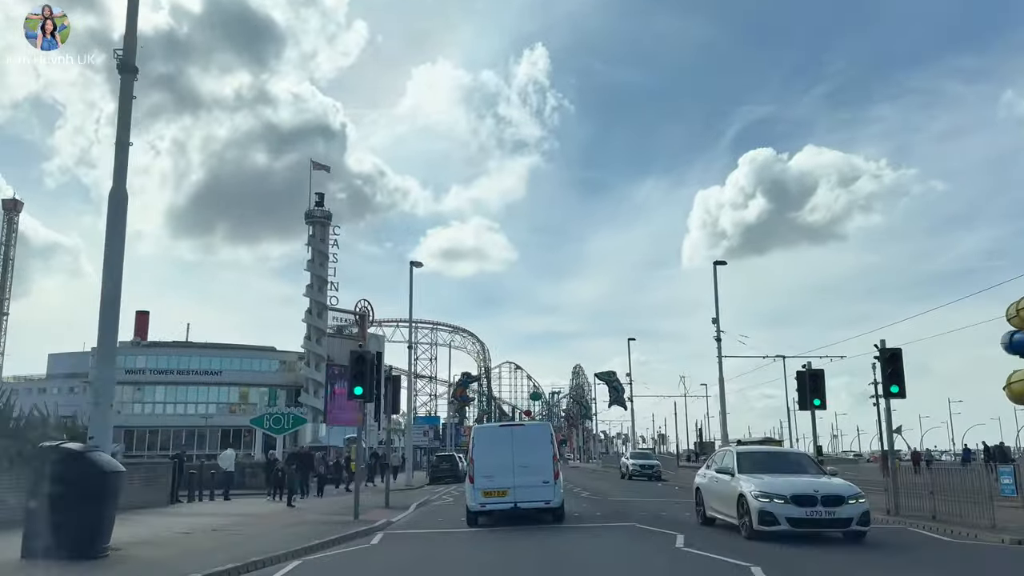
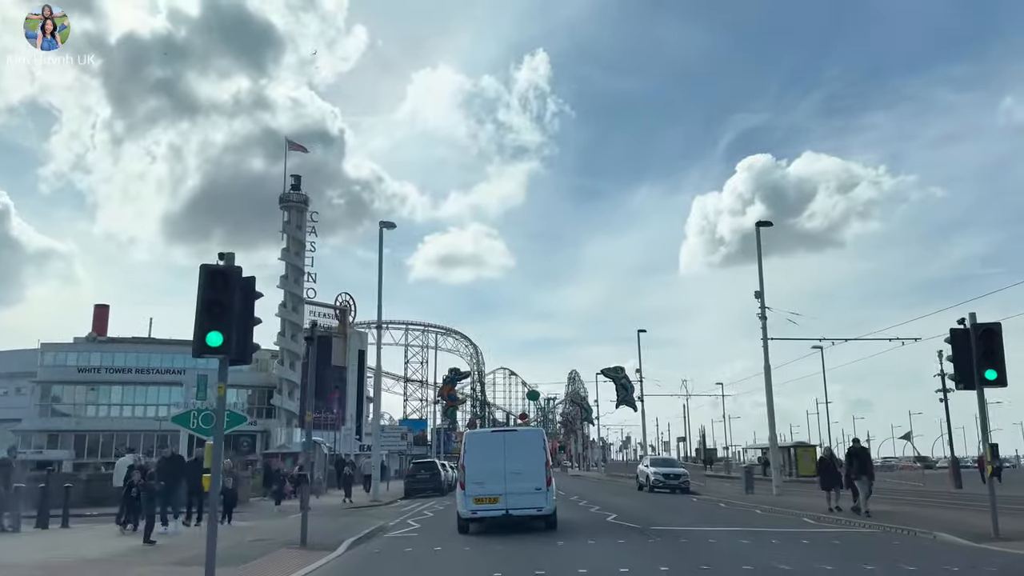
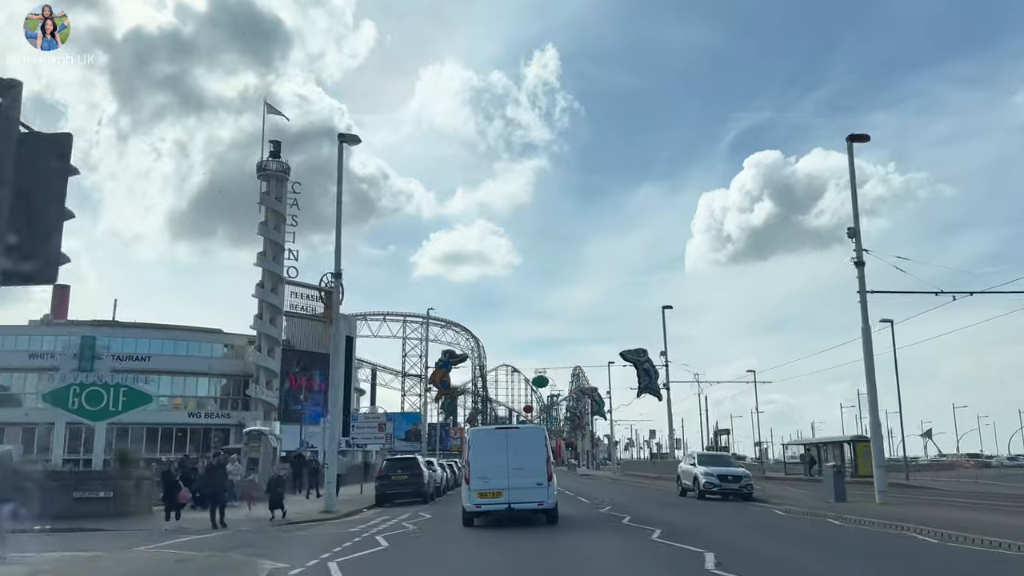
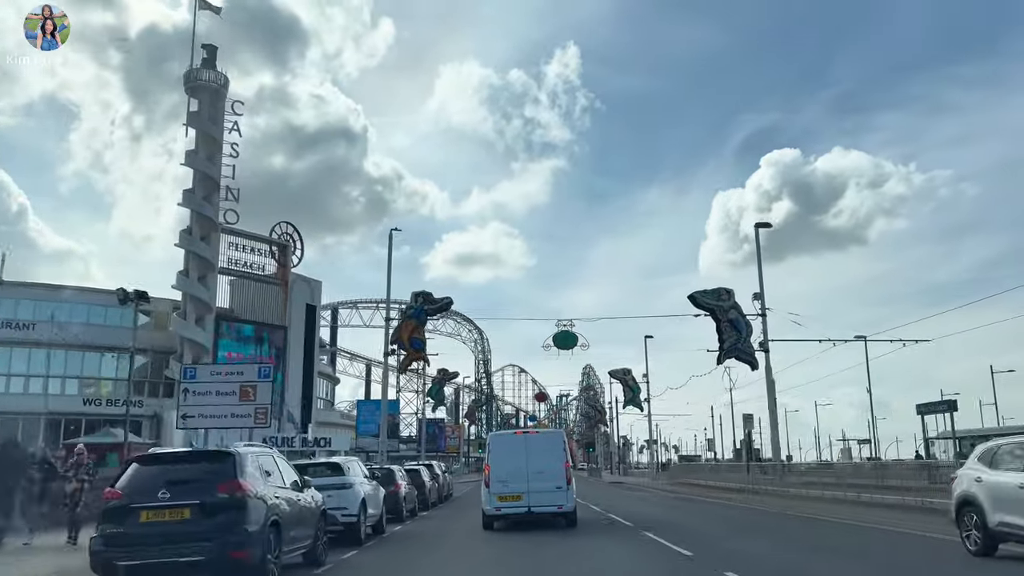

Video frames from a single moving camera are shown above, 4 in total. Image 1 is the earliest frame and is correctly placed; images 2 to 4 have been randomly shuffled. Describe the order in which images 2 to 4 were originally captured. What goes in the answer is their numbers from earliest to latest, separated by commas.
2, 3, 4
